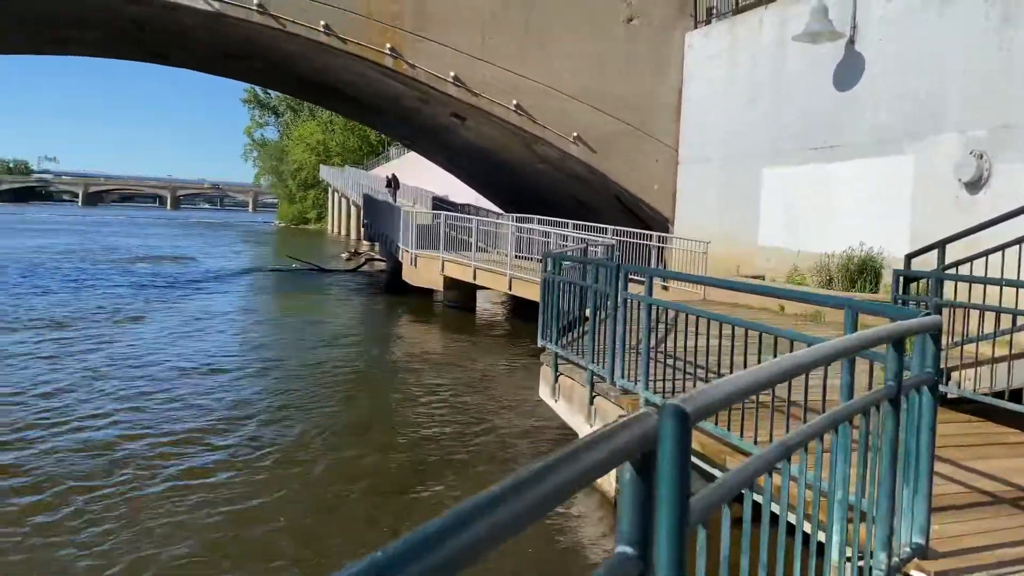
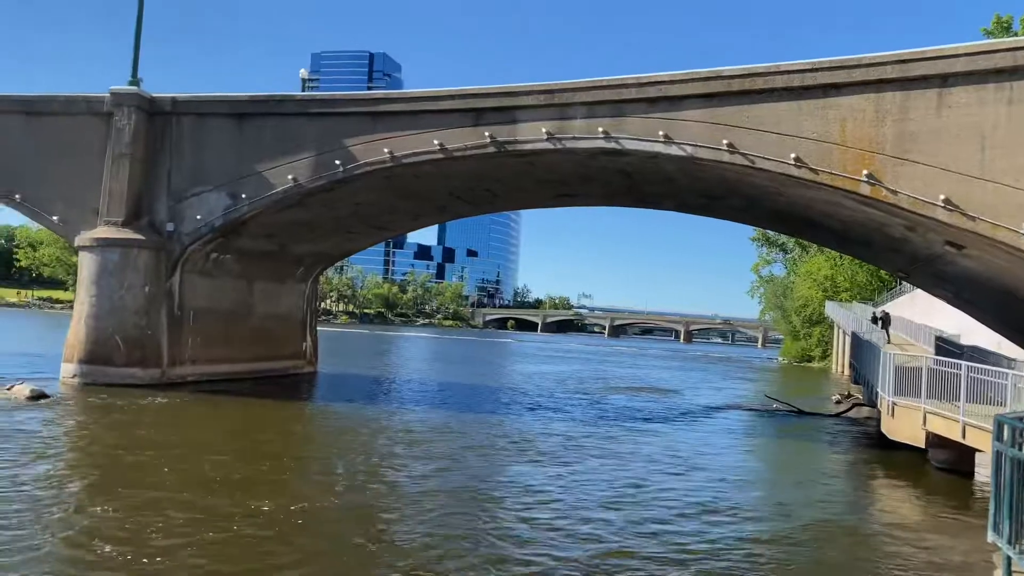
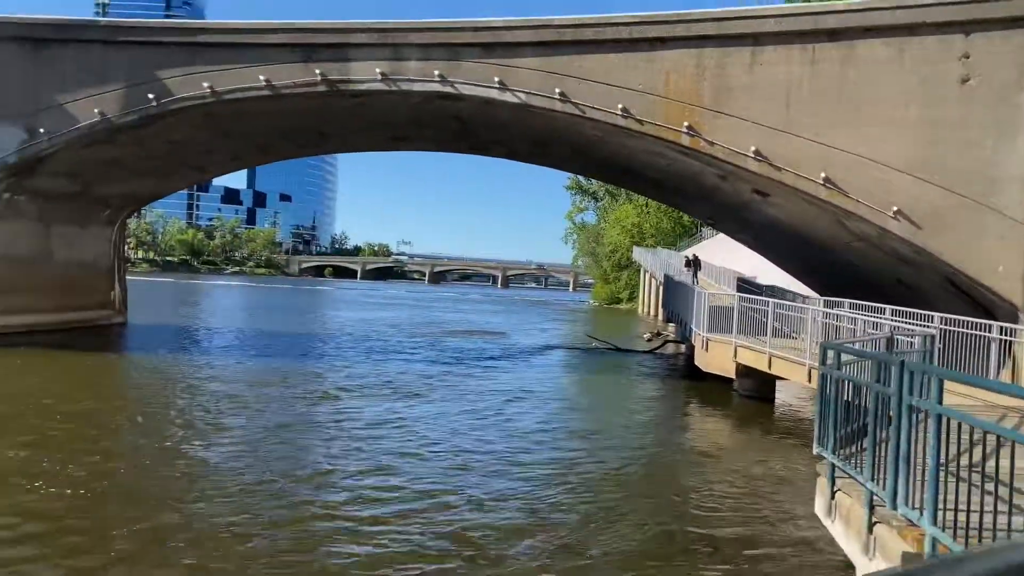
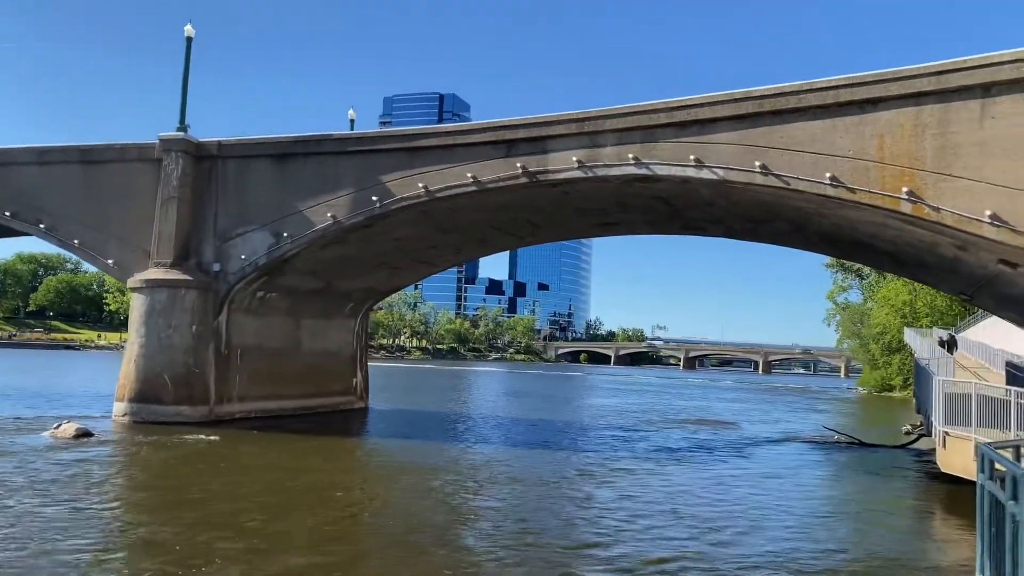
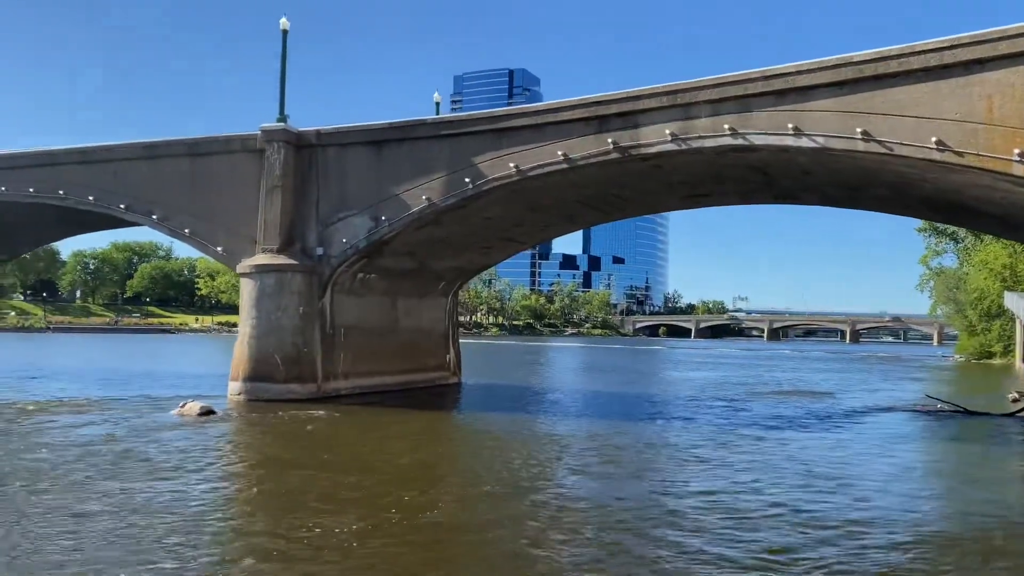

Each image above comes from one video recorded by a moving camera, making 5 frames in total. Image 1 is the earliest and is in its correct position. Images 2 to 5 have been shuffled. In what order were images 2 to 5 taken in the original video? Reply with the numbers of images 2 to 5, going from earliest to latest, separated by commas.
3, 2, 5, 4
